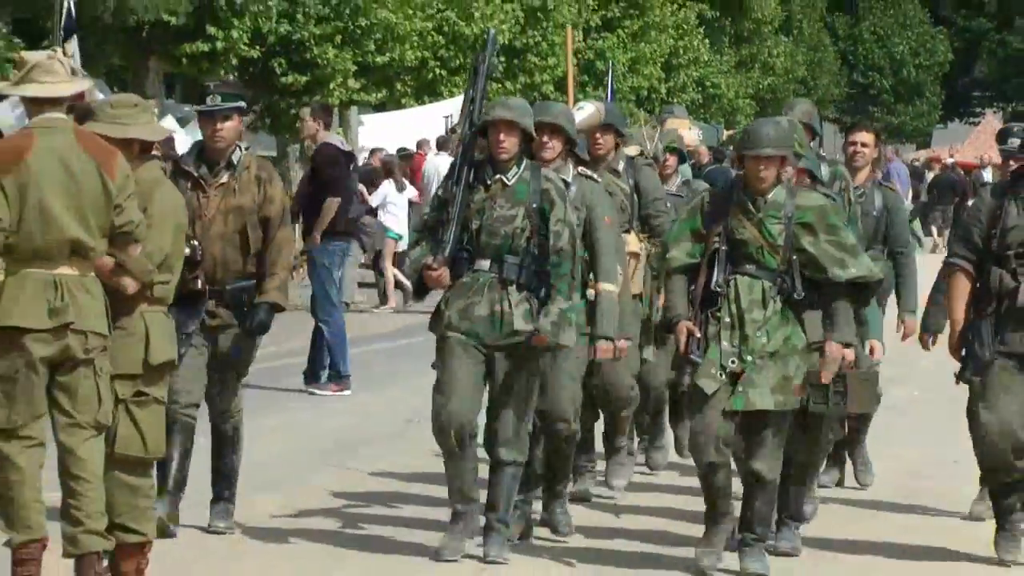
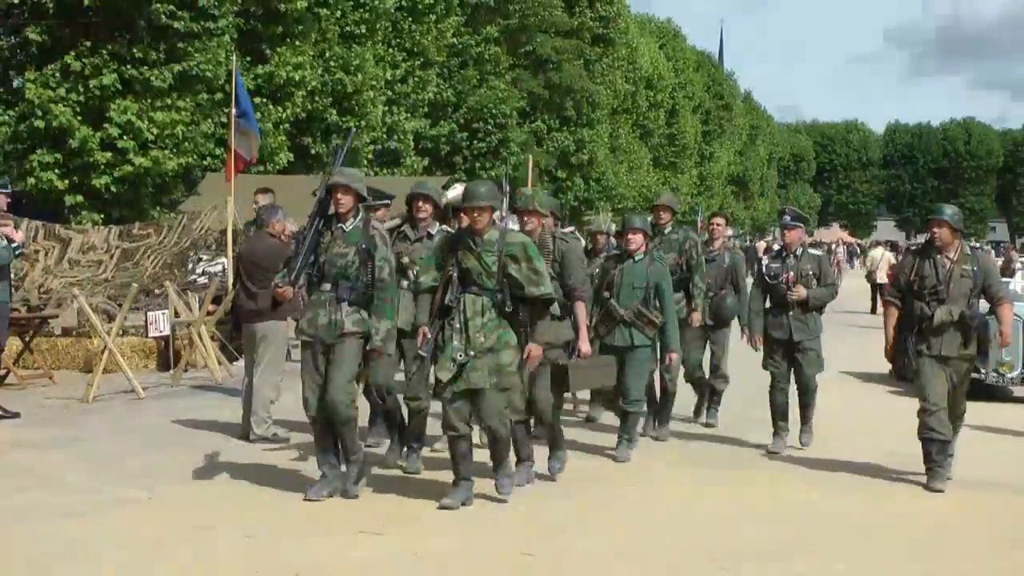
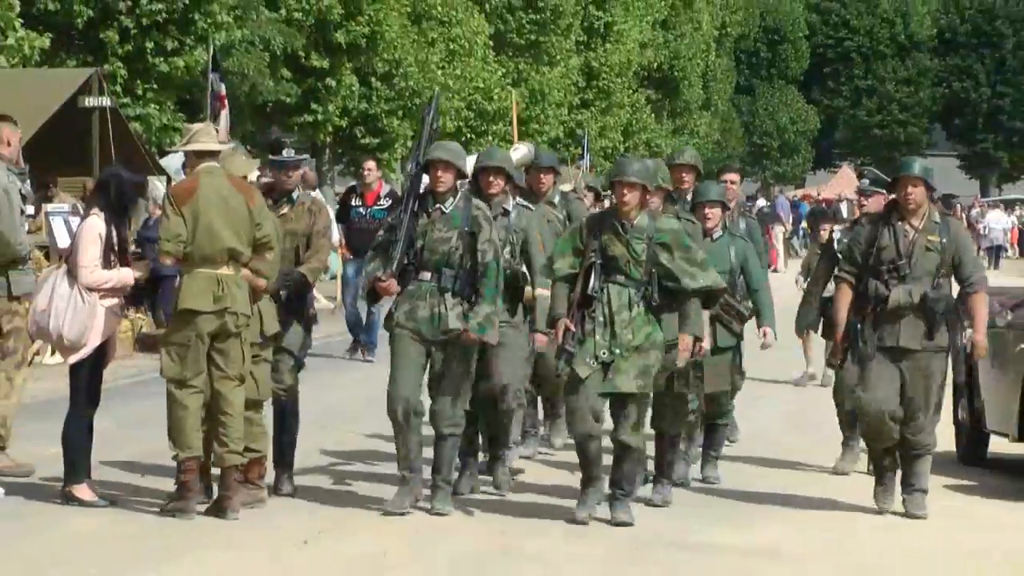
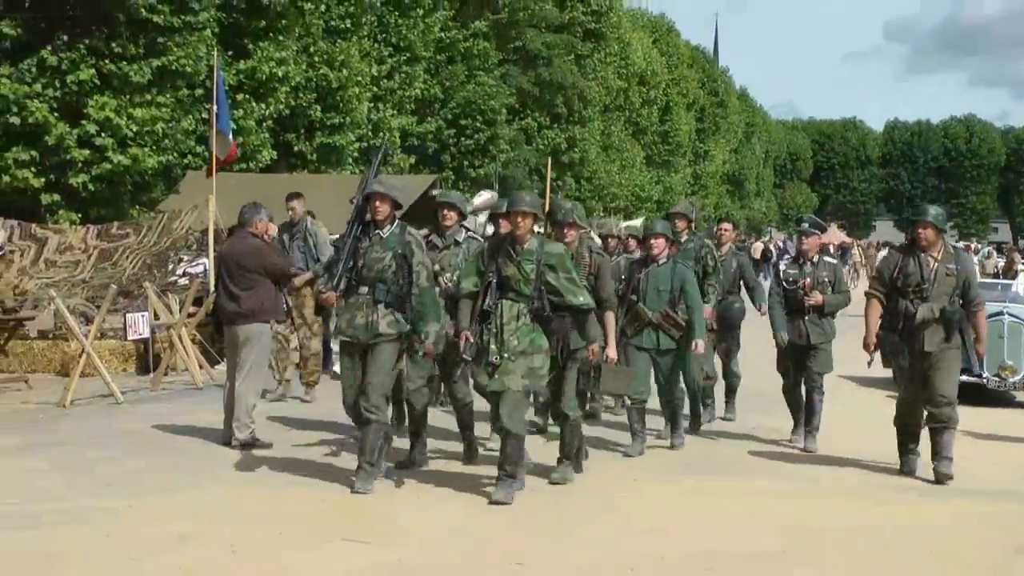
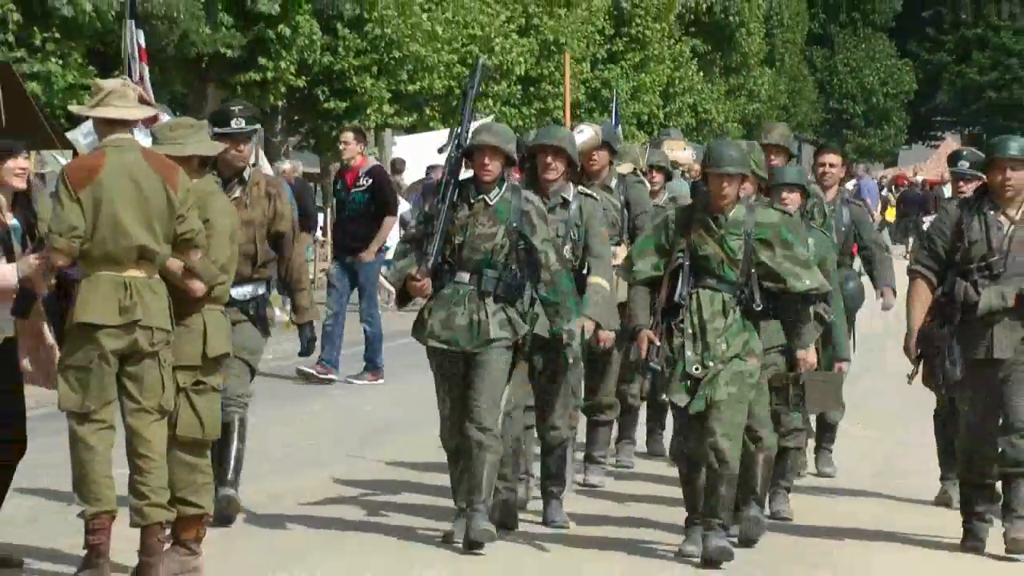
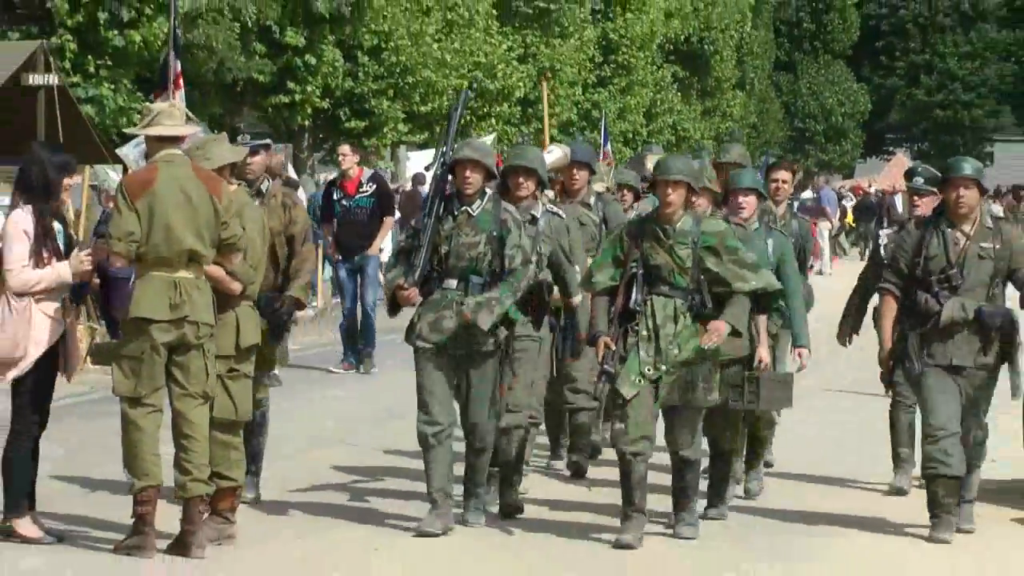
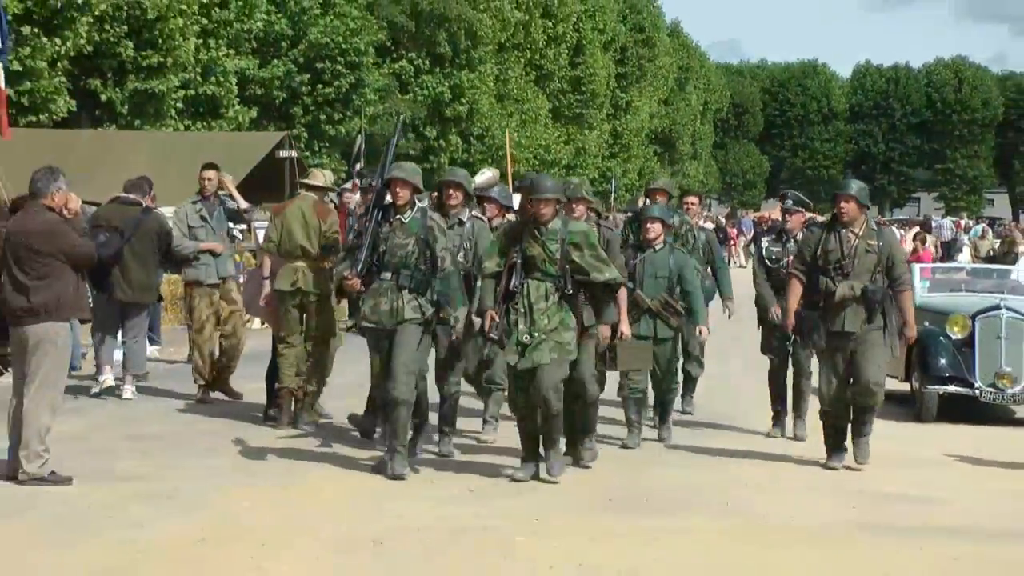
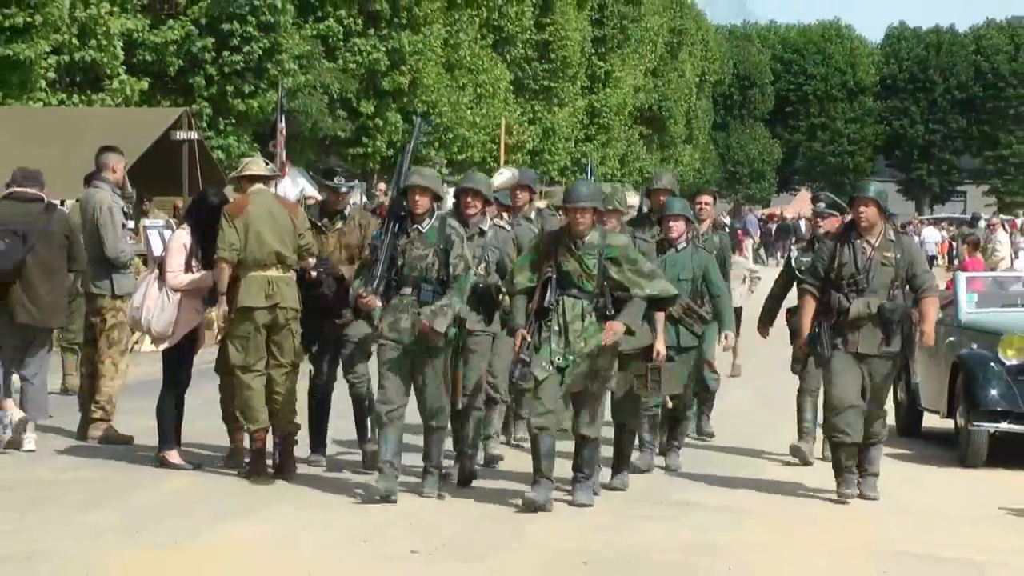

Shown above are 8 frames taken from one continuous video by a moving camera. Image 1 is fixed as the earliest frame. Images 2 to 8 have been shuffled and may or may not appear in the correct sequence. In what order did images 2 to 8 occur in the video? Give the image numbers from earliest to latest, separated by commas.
5, 6, 3, 8, 7, 4, 2
